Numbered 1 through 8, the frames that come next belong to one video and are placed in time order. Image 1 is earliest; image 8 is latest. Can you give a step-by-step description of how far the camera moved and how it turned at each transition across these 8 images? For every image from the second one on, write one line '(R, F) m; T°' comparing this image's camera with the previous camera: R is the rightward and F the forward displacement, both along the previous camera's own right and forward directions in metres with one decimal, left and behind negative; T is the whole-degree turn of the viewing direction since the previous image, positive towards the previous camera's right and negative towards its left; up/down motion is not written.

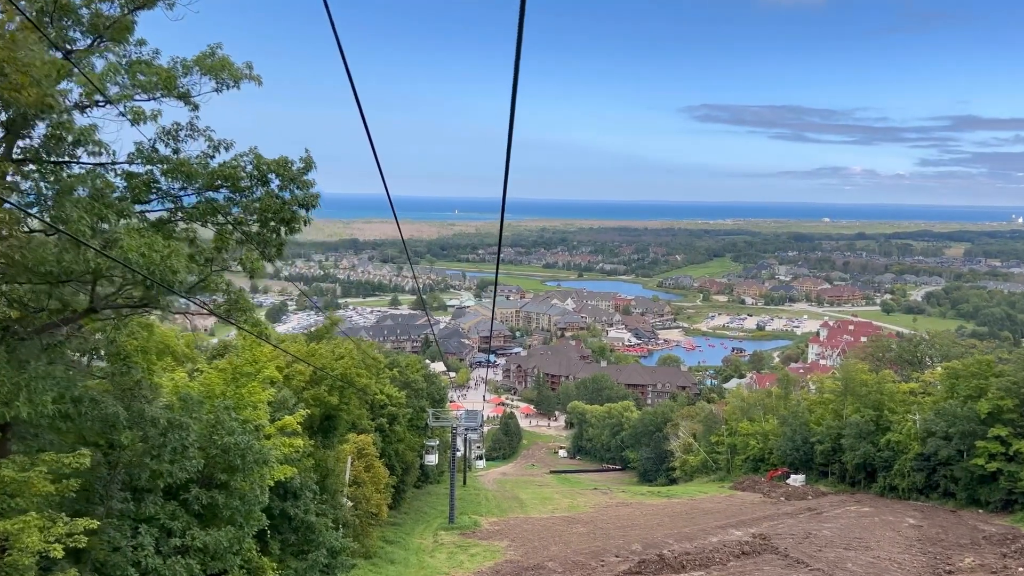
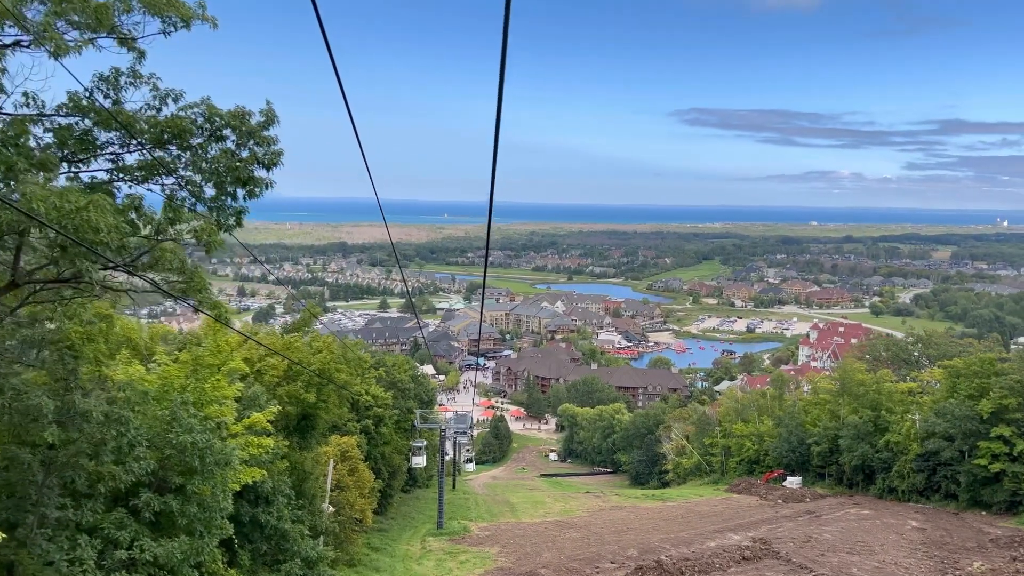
(0.0, +0.9) m; +1°
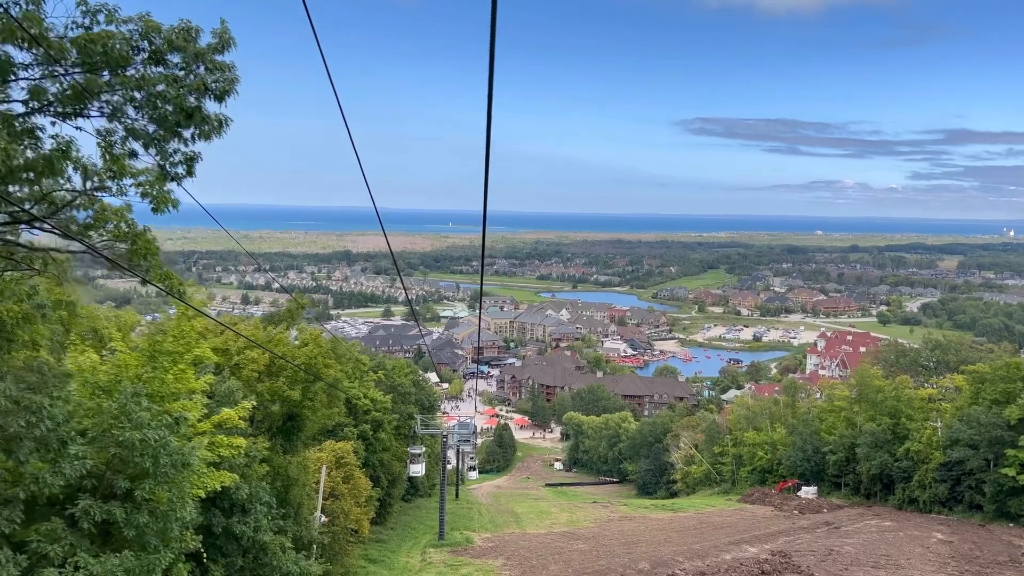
(0.0, +1.0) m; 0°
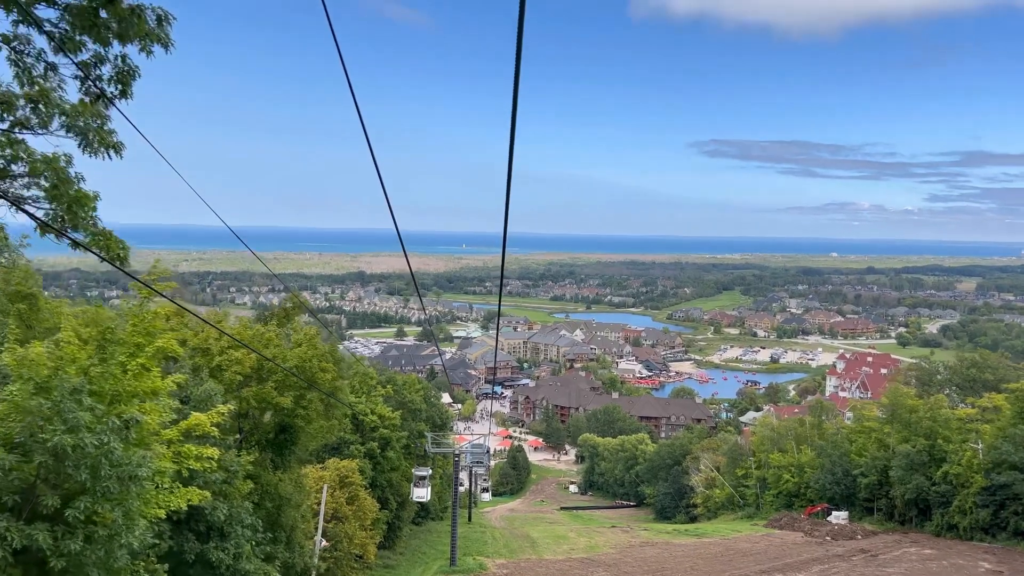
(-0.1, +1.2) m; -1°
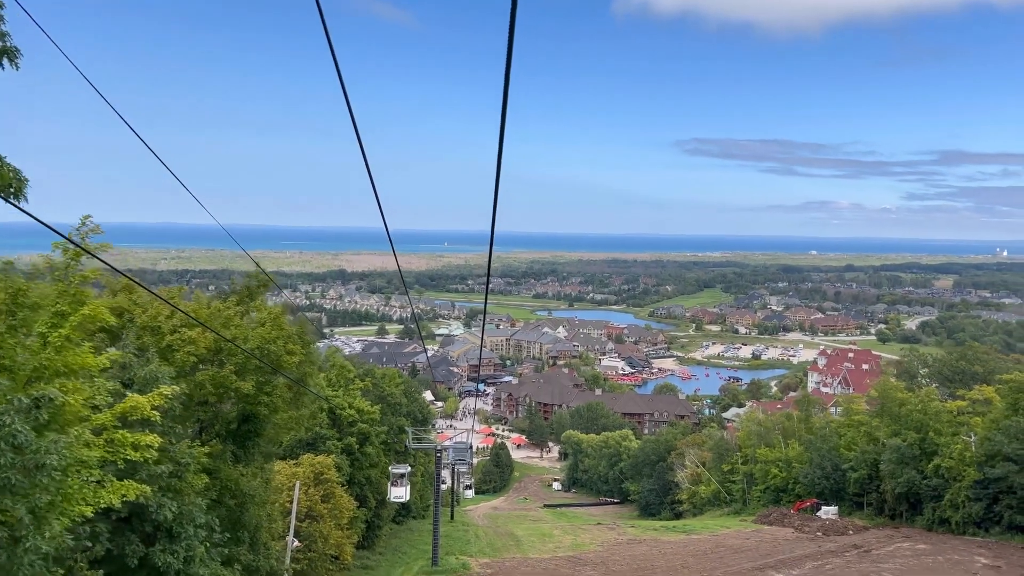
(-0.1, +0.9) m; +1°
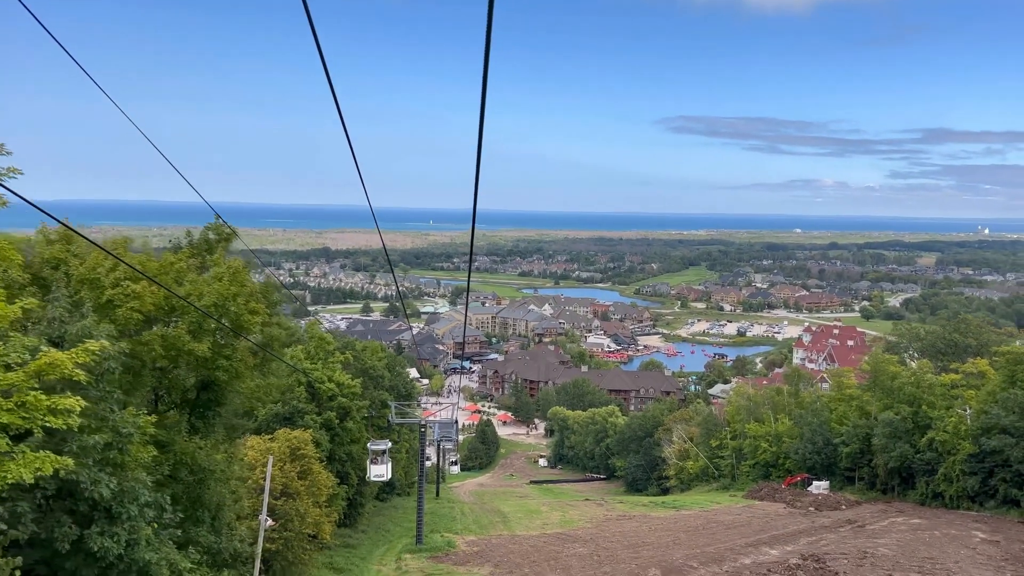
(-0.1, +0.9) m; +1°
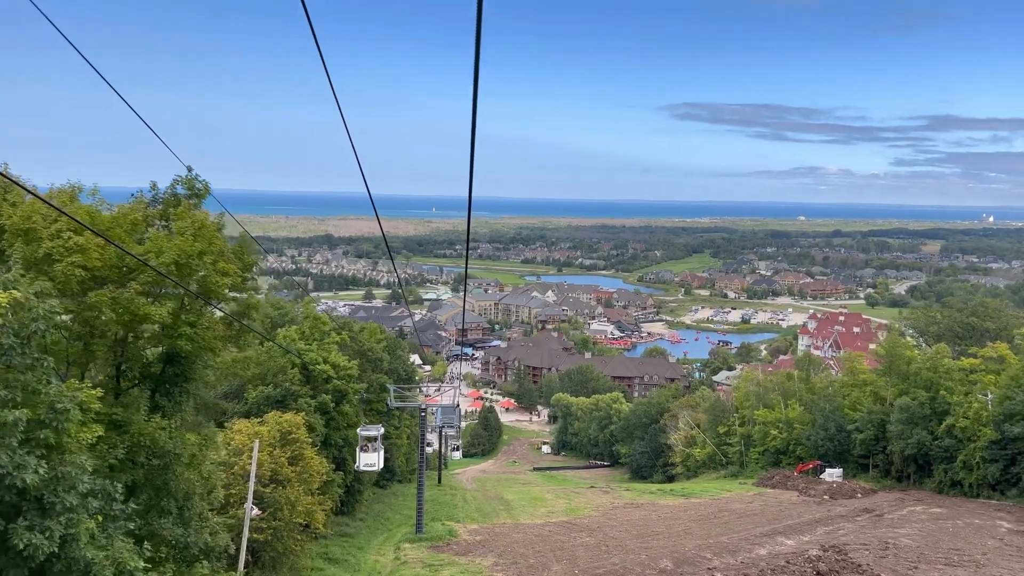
(0.0, +1.0) m; 0°
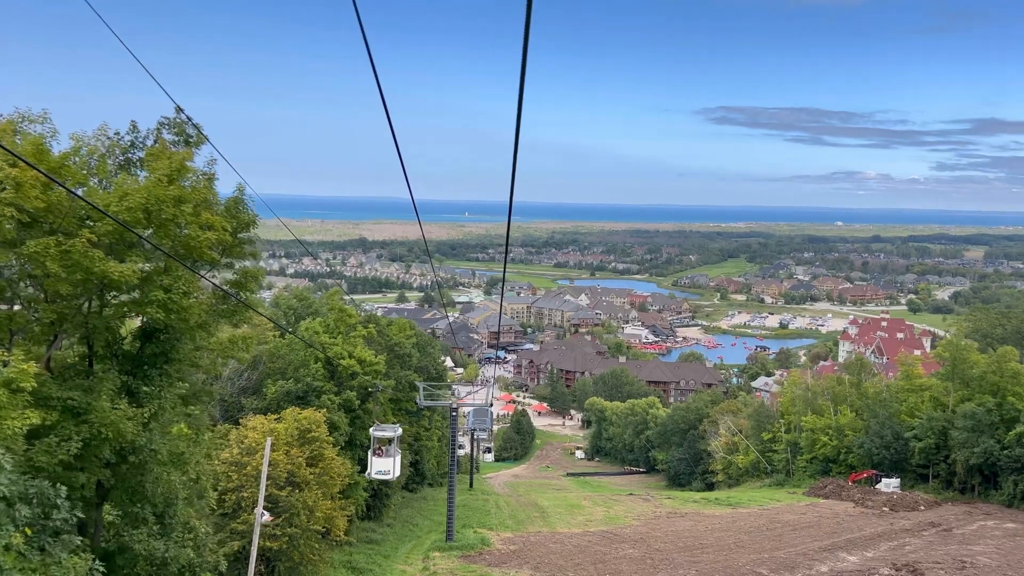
(-0.1, +1.3) m; -3°
